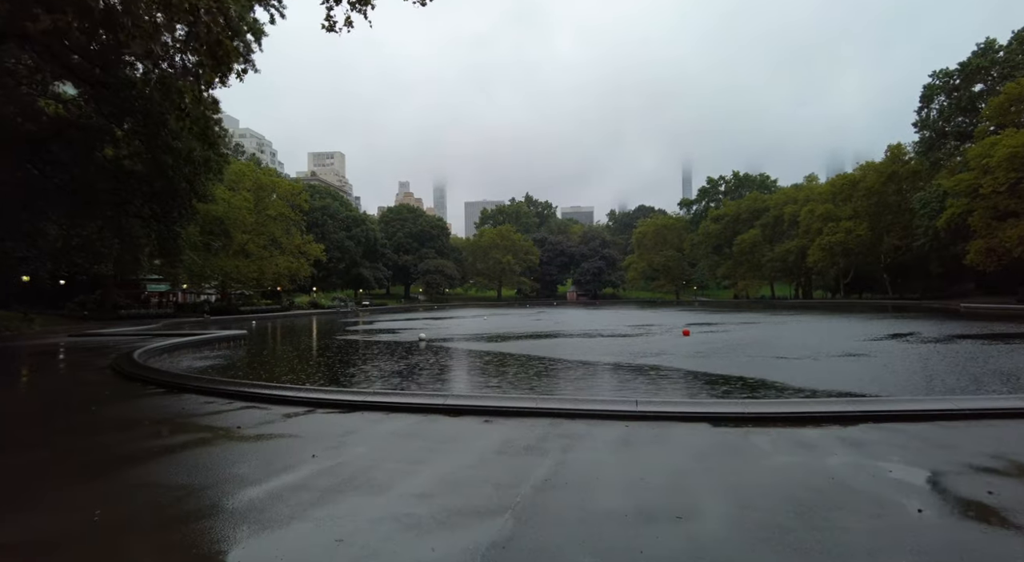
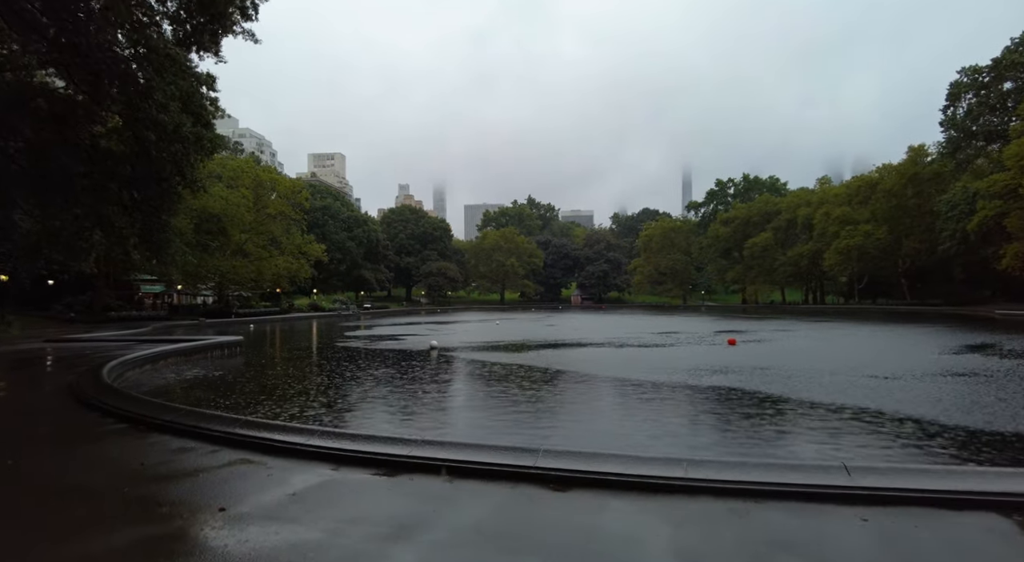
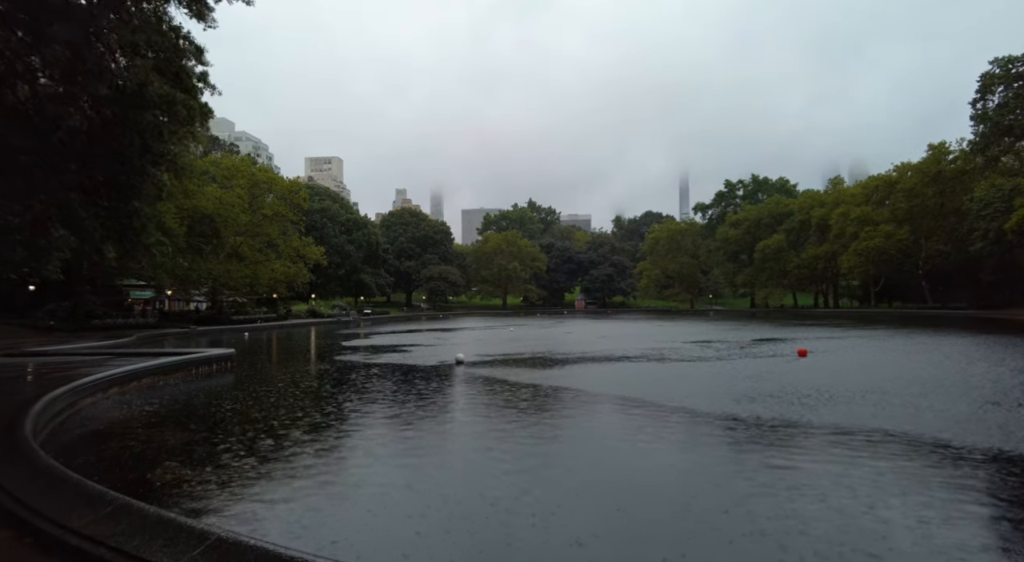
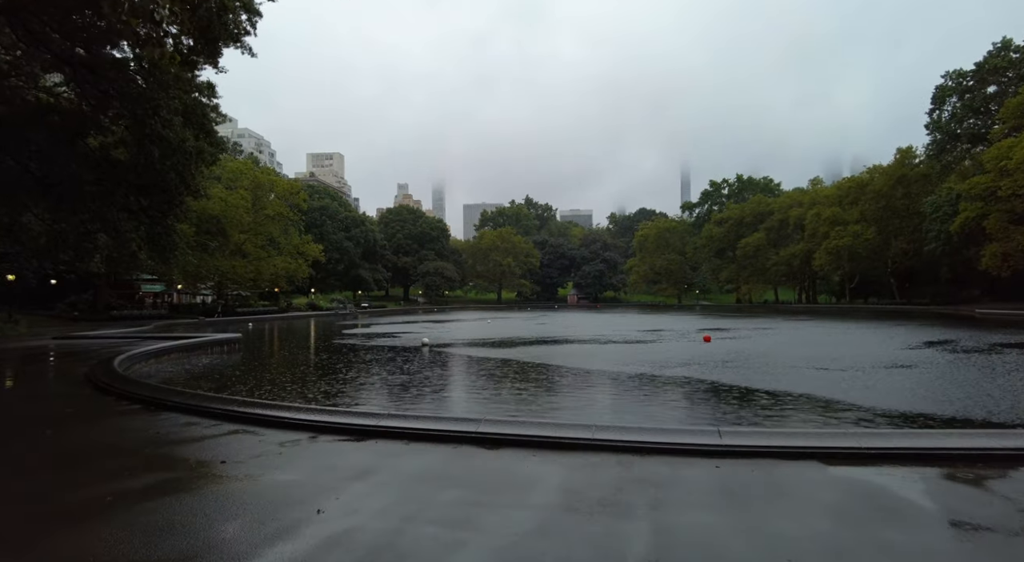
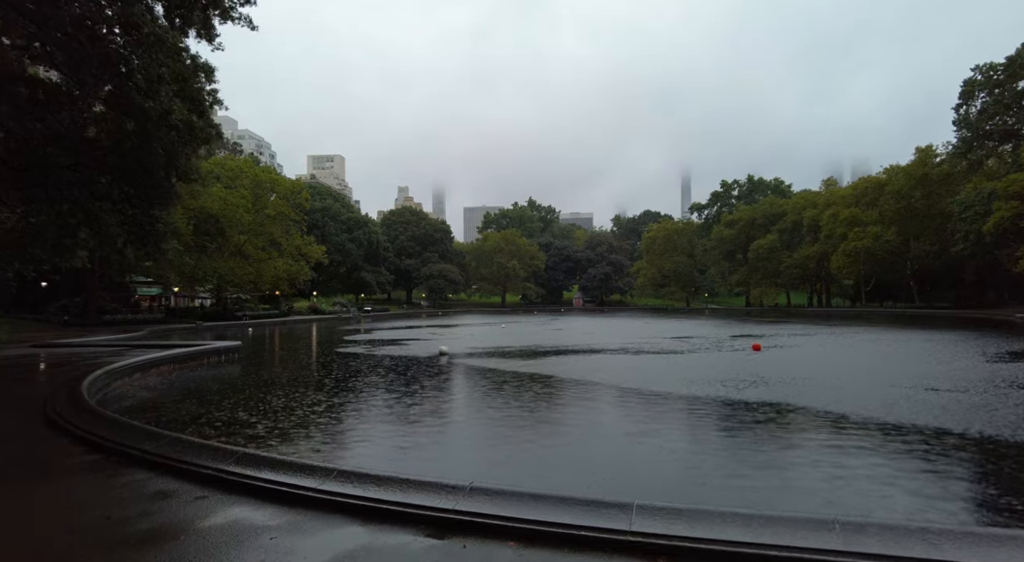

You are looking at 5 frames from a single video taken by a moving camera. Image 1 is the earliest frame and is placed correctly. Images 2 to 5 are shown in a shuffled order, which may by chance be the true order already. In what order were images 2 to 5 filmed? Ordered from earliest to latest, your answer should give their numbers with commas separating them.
4, 2, 5, 3
